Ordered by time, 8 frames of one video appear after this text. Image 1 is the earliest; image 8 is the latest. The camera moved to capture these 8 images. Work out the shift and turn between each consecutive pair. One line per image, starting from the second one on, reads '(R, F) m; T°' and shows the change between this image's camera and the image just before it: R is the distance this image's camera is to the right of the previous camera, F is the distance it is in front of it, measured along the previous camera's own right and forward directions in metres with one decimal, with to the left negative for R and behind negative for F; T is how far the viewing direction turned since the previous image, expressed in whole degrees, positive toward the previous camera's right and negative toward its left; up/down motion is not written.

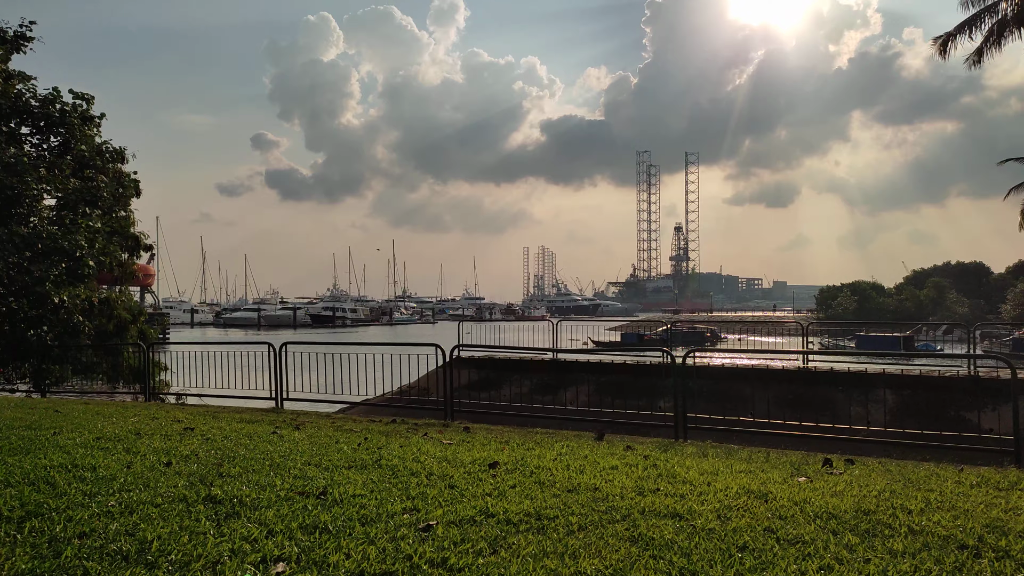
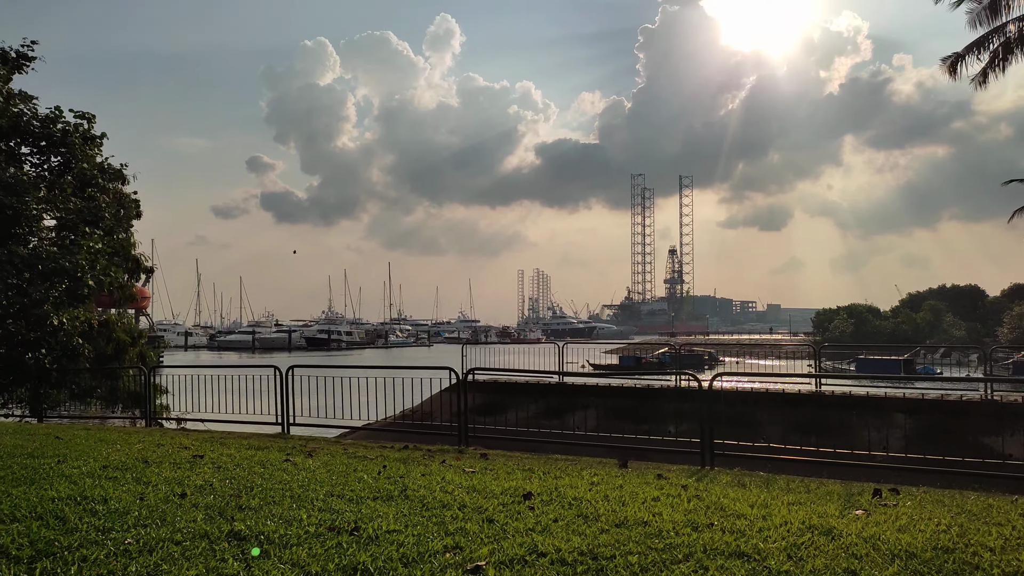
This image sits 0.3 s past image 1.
(-0.3, +0.2) m; 0°
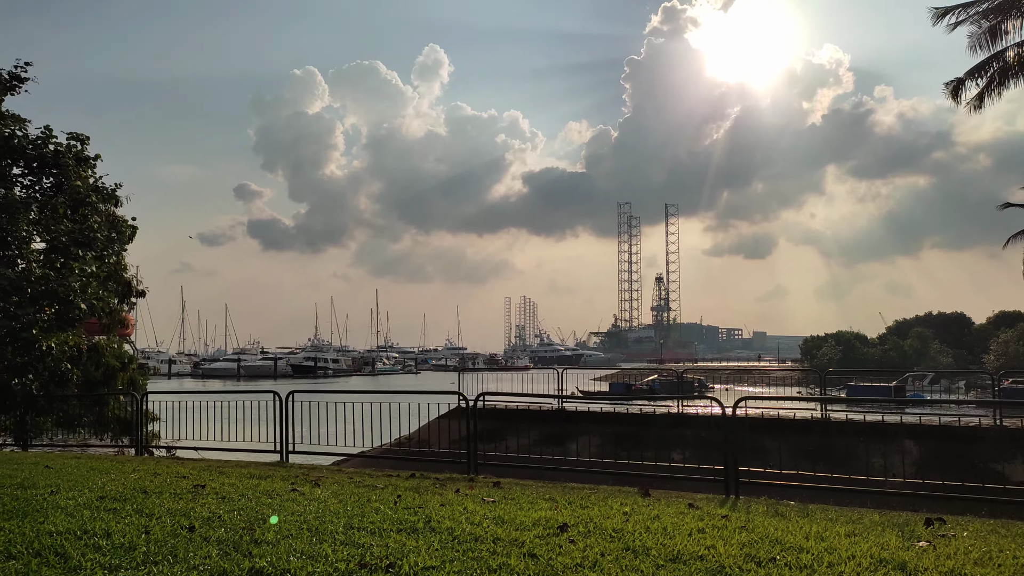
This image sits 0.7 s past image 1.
(-0.3, +0.2) m; +1°
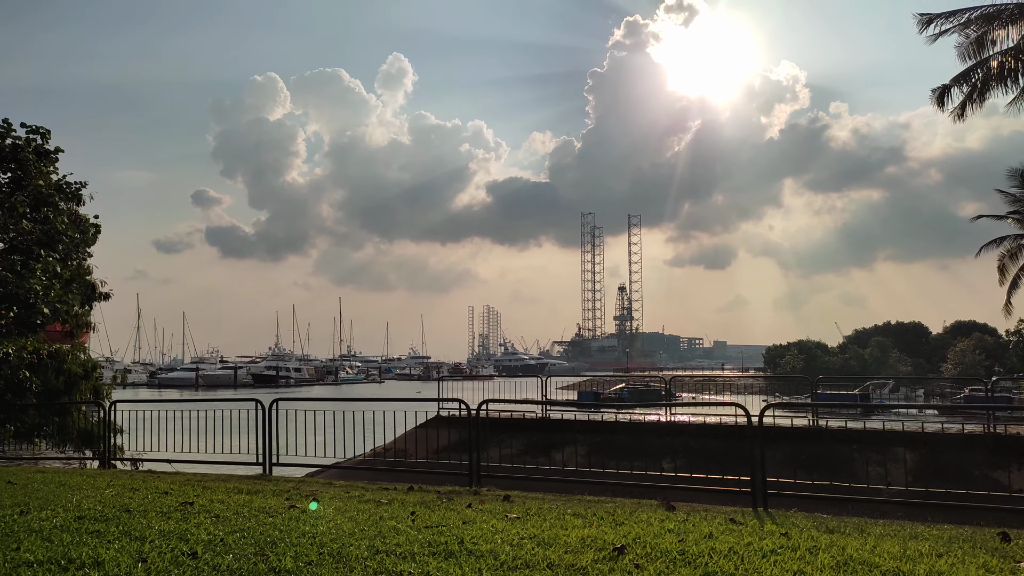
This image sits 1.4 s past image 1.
(-0.5, +0.4) m; +3°
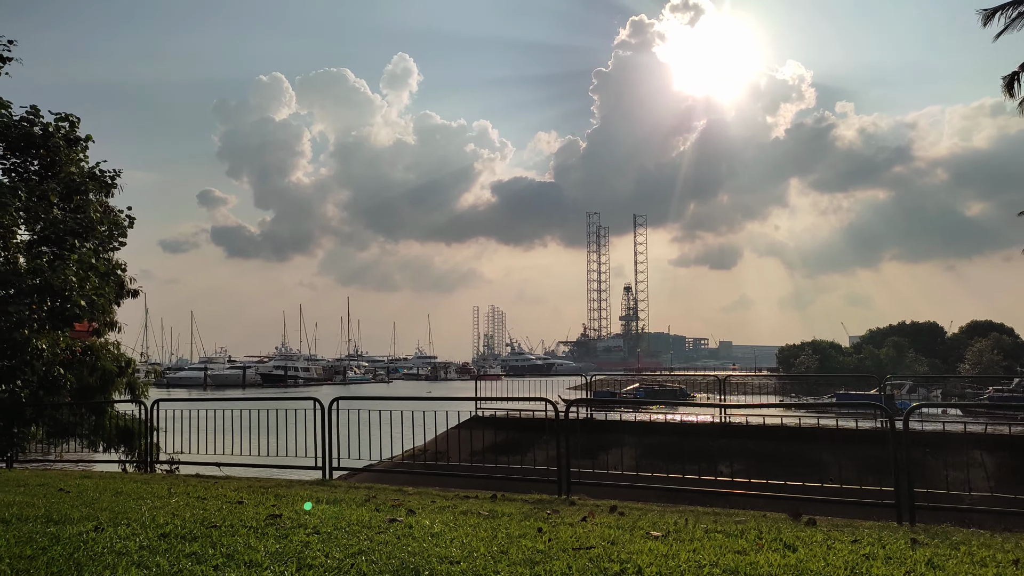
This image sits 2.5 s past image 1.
(-0.9, +0.7) m; 0°
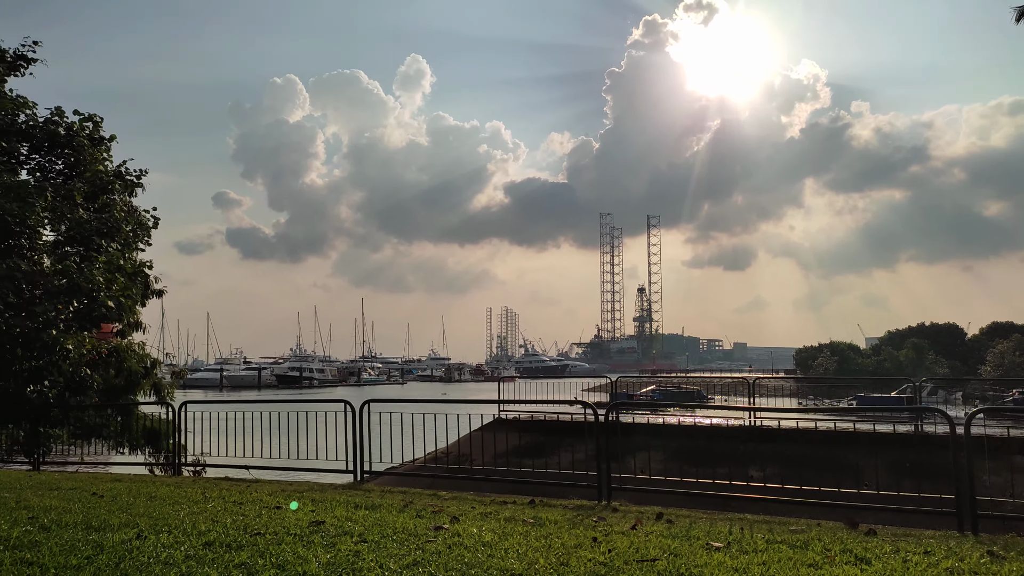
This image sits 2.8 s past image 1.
(-0.3, +0.2) m; -1°
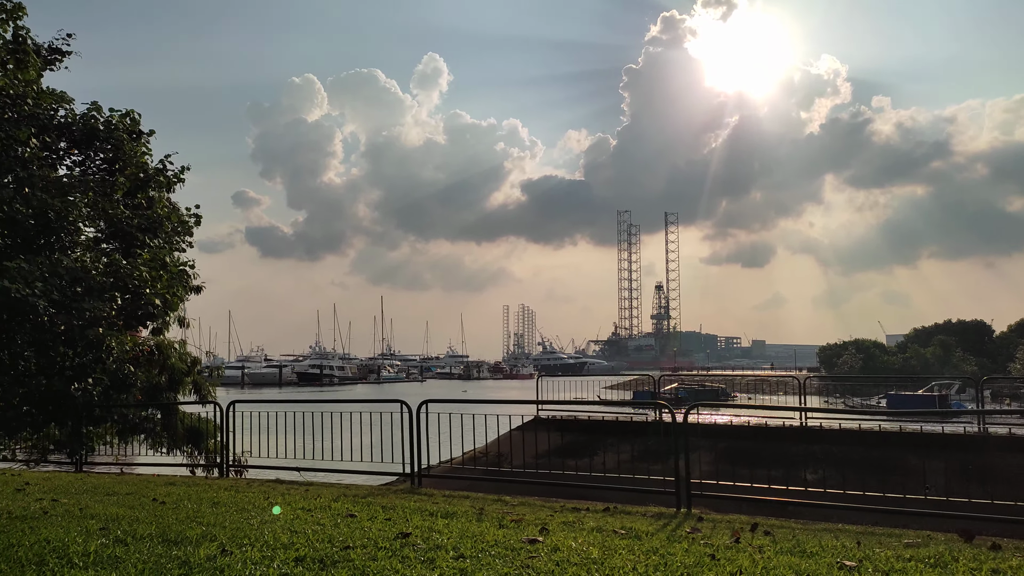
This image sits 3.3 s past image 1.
(-0.5, +0.3) m; -1°
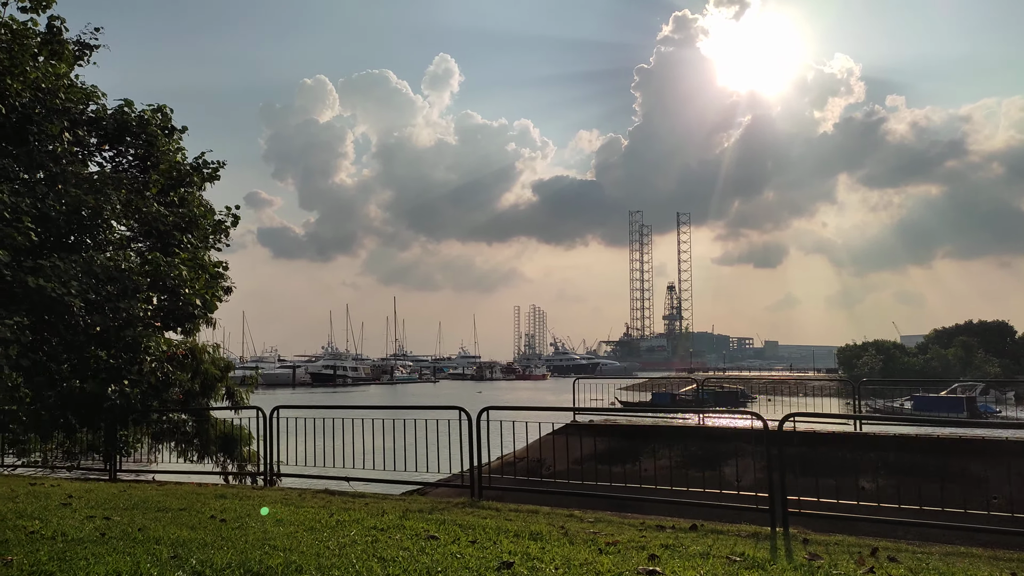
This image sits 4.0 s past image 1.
(-0.6, +0.5) m; -1°
